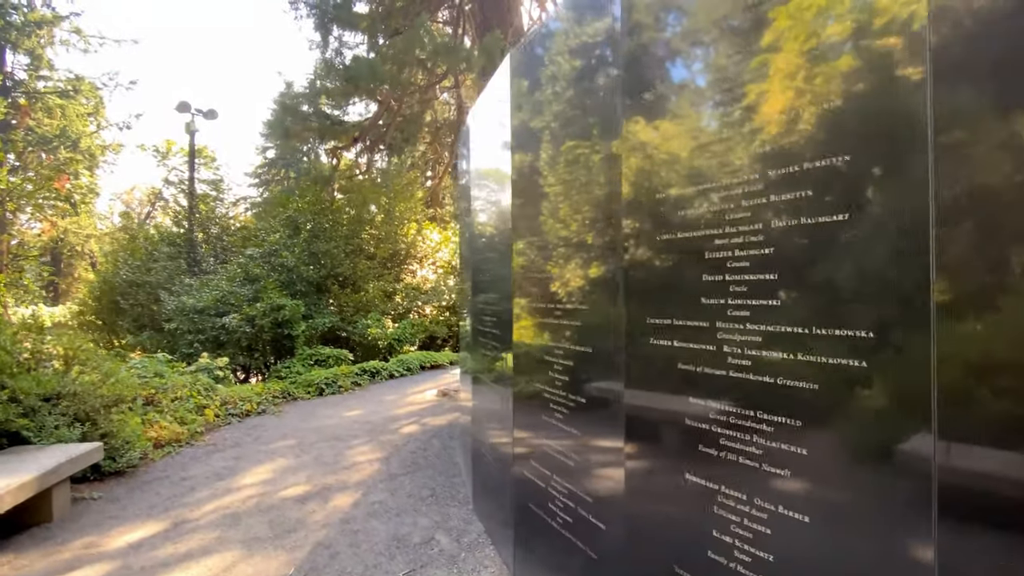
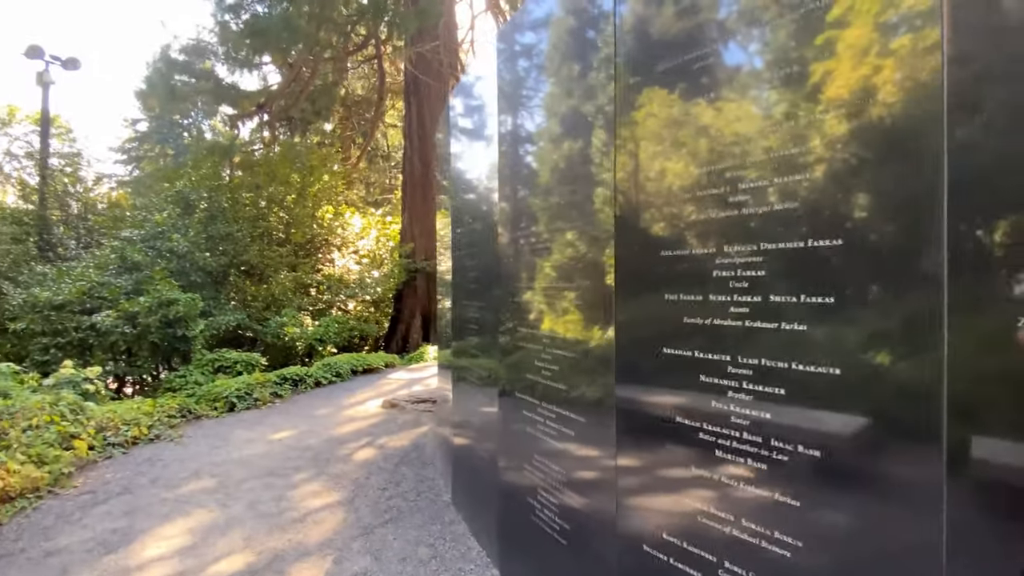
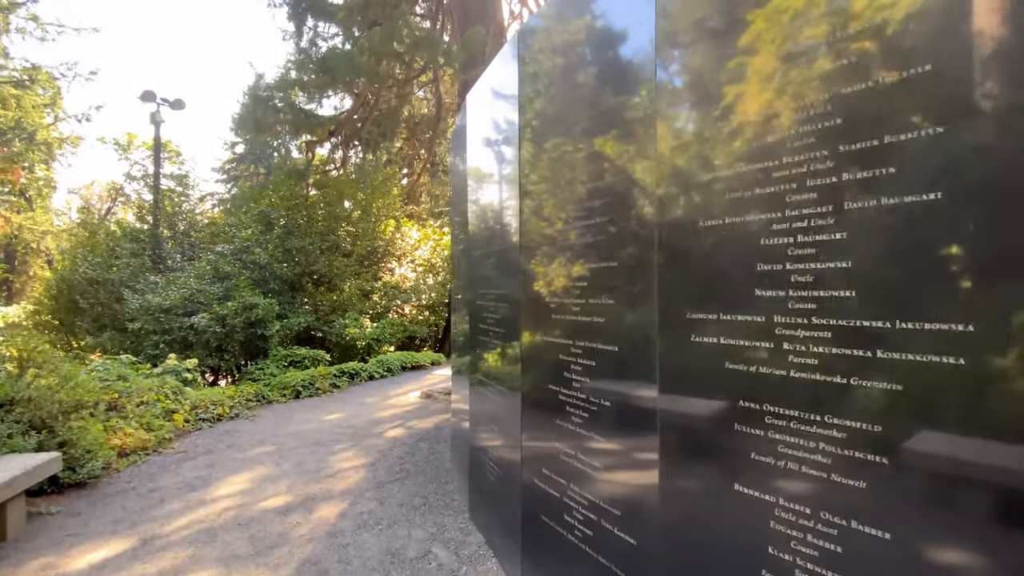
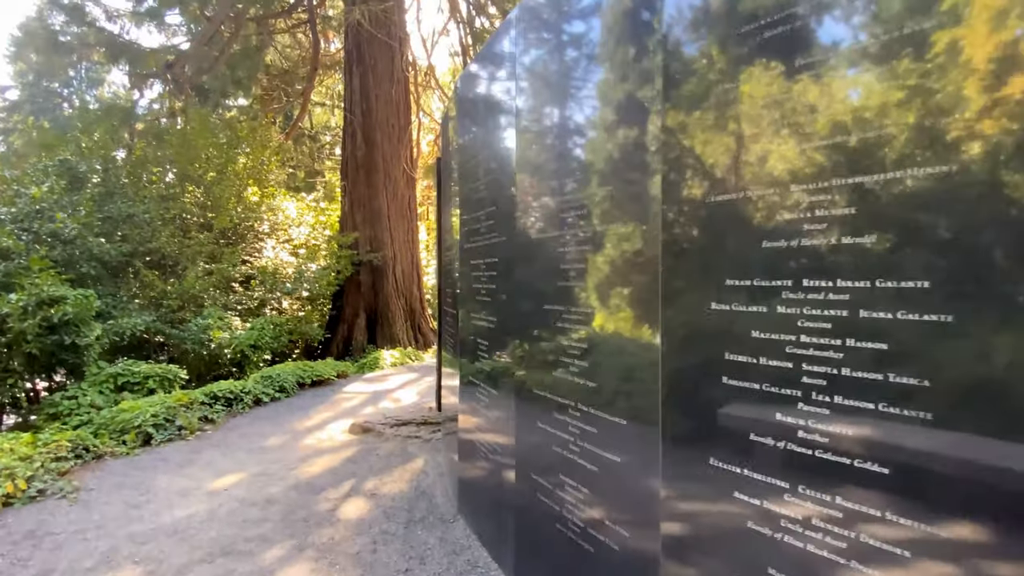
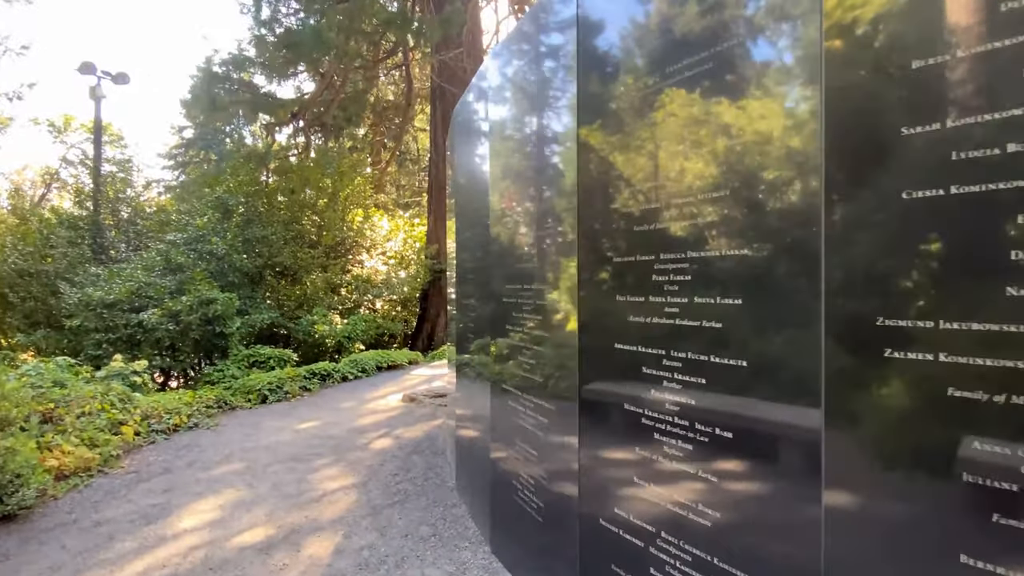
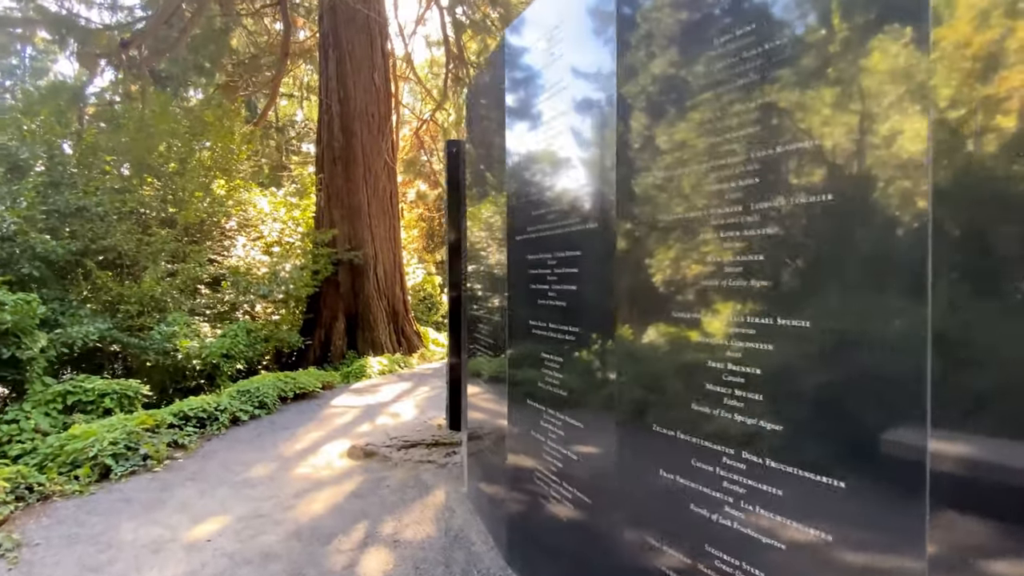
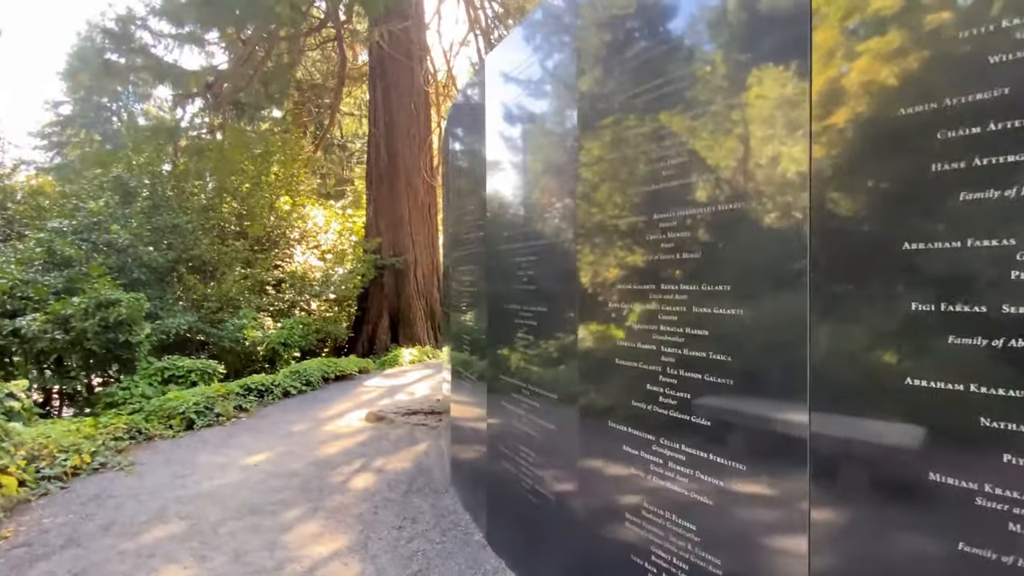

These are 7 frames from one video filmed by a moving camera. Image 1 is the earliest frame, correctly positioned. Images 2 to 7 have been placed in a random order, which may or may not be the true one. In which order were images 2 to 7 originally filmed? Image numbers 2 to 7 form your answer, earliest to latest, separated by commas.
3, 5, 2, 7, 4, 6
